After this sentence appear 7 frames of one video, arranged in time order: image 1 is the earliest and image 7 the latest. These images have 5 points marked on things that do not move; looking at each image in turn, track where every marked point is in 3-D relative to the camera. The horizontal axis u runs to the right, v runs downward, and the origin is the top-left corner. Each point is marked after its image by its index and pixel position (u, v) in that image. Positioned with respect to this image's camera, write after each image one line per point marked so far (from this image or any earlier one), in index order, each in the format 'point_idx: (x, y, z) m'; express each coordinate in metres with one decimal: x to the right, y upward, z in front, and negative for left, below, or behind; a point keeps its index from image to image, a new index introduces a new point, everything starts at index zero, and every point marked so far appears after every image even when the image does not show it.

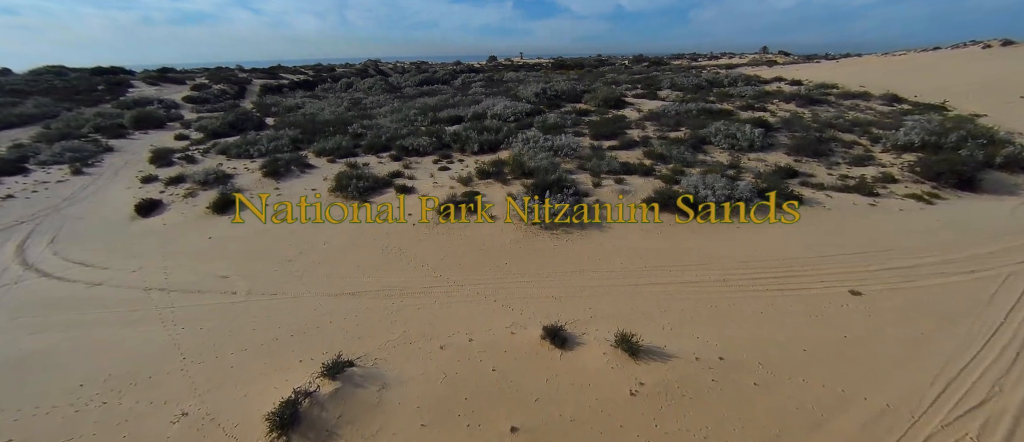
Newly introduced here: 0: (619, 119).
0: (+5.4, +5.2, +19.5) m
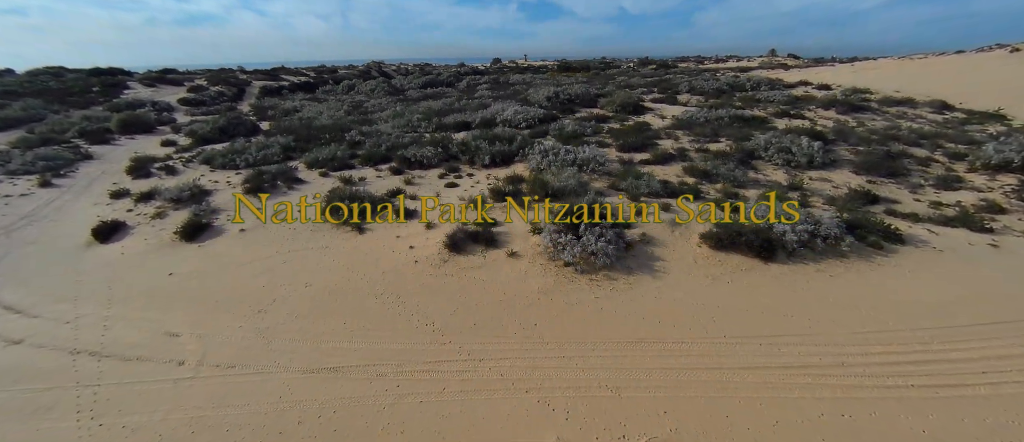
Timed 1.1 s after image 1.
0: (+6.0, +4.3, +17.7) m
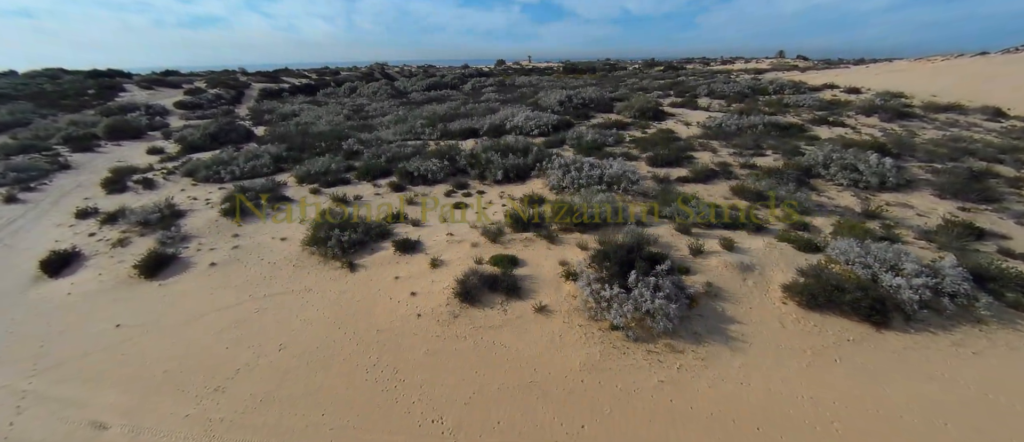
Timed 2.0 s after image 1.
0: (+6.6, +3.5, +16.0) m
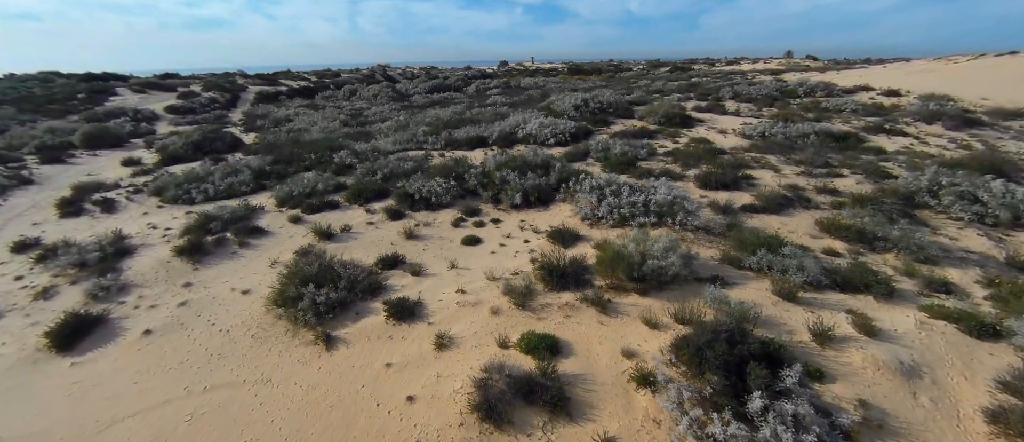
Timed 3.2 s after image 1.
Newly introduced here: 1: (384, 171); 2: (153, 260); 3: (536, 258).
0: (+7.2, +2.6, +13.8) m
1: (-4.4, +1.7, +13.3) m
2: (-8.0, -0.9, +8.6) m
3: (+0.5, -0.7, +7.3) m
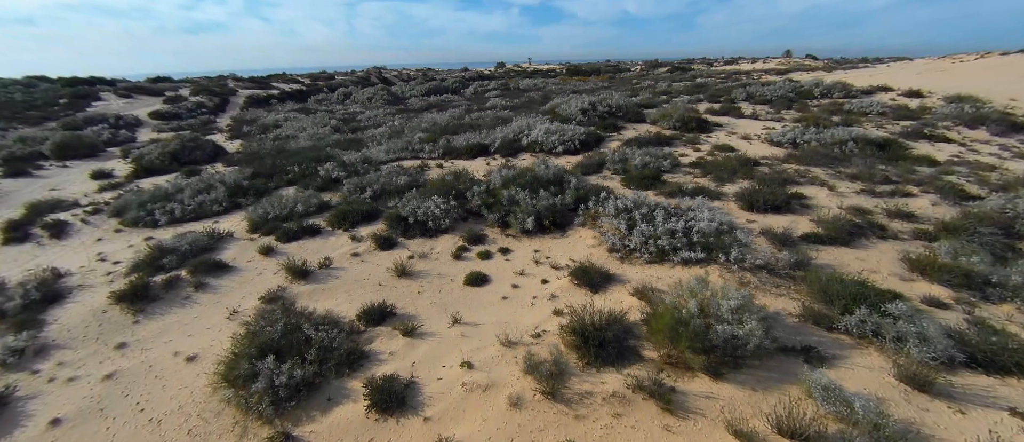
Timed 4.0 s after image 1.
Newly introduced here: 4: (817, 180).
0: (+7.4, +2.0, +12.4) m
1: (-4.2, +1.0, +11.8) m
2: (-7.7, -1.6, +7.0) m
3: (+0.7, -1.4, +5.8) m
4: (+7.5, +1.0, +9.5) m
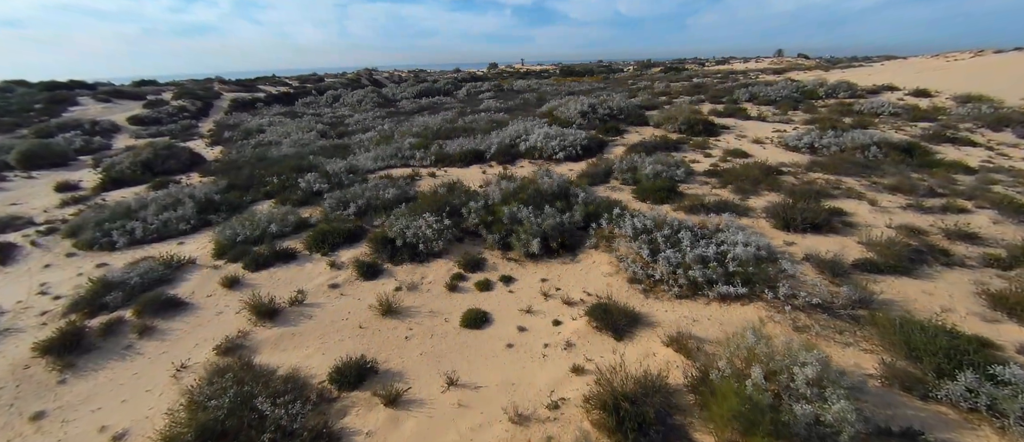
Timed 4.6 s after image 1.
0: (+7.3, +1.7, +11.4) m
1: (-4.2, +0.5, +10.6) m
2: (-7.6, -2.1, +5.8) m
3: (+0.8, -1.8, +4.7) m
4: (+7.6, +0.6, +8.6) m
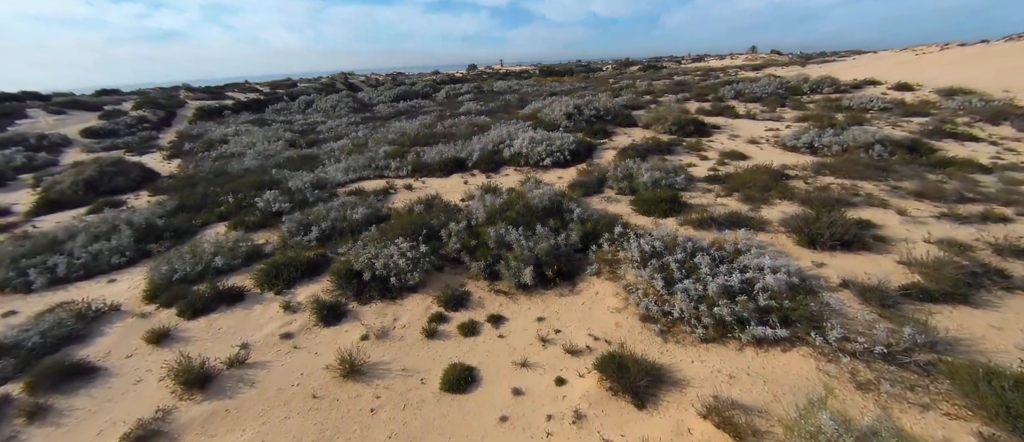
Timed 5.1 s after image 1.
0: (+6.9, +1.4, +10.6) m
1: (-4.5, -0.1, +9.3) m
2: (-7.6, -2.8, +4.3) m
3: (+0.8, -2.2, +3.6) m
4: (+7.3, +0.4, +7.7) m
